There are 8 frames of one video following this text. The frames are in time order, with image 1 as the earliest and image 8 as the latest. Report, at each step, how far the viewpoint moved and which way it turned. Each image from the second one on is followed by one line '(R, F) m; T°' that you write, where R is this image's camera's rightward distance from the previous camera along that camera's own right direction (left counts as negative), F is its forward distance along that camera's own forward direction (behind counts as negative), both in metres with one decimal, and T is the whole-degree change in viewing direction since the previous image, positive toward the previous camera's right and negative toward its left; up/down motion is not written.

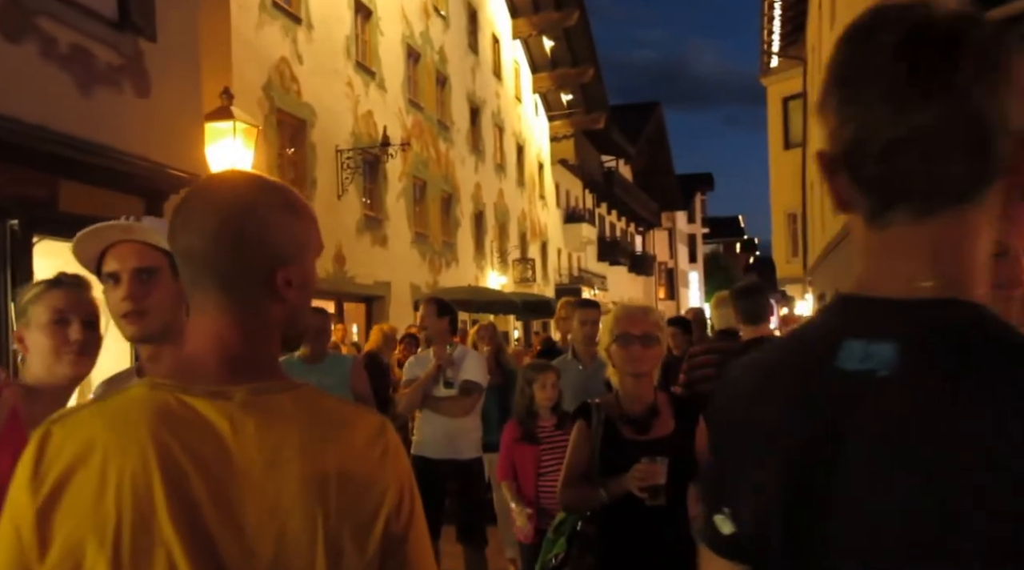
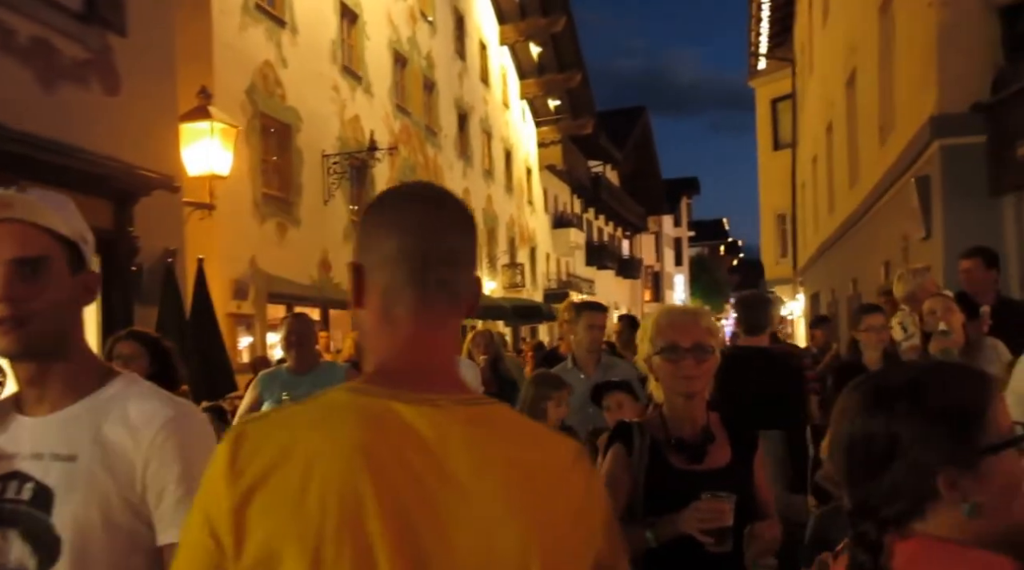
(0.0, +0.4) m; +1°
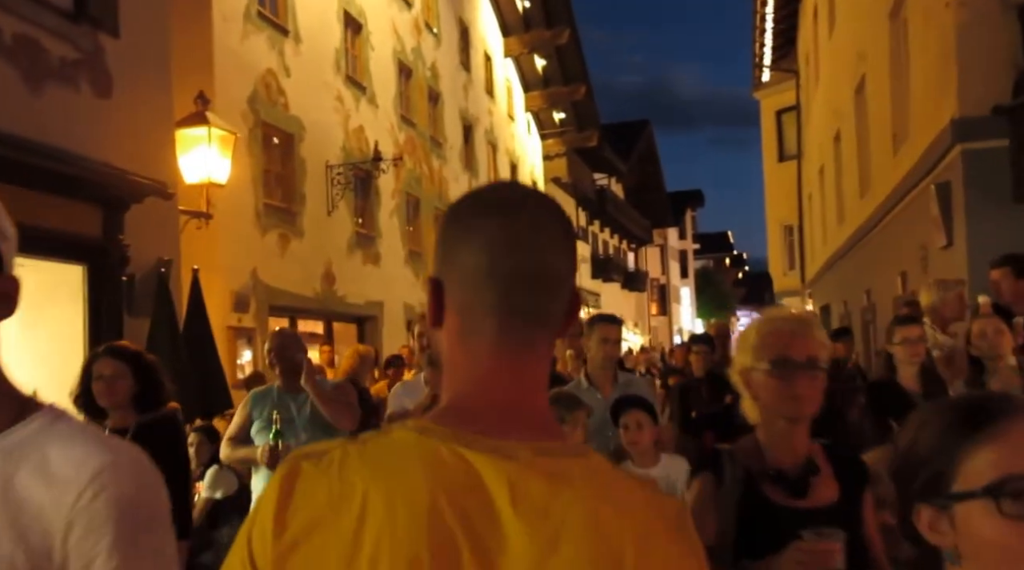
(0.0, +0.3) m; 0°
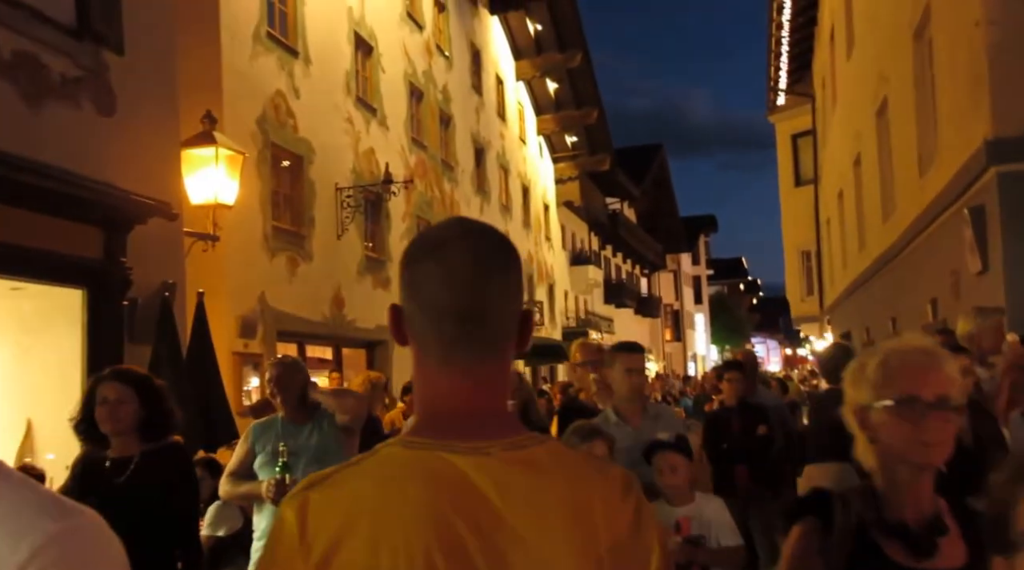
(-0.1, +0.3) m; -1°
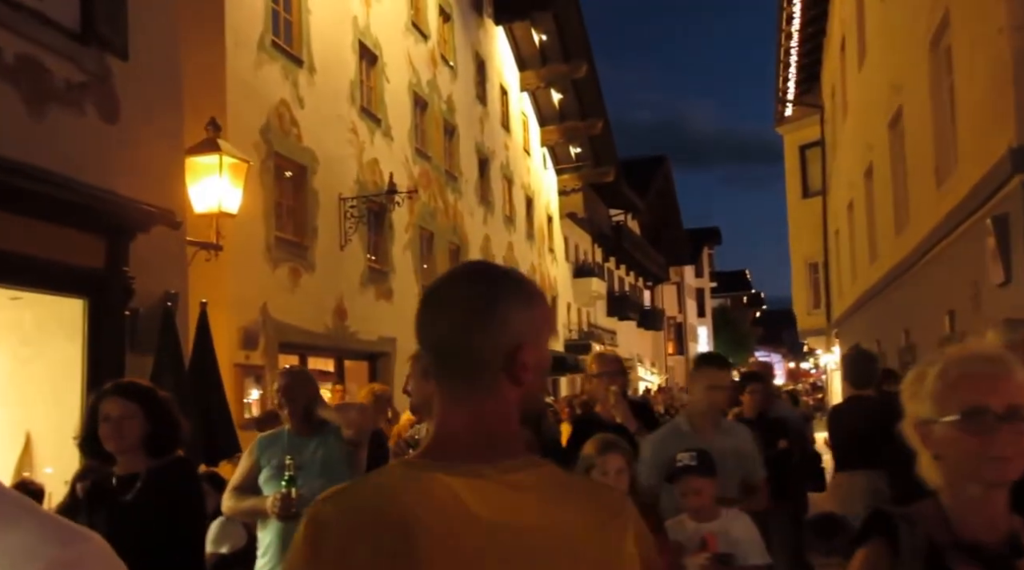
(-0.1, +0.1) m; 0°
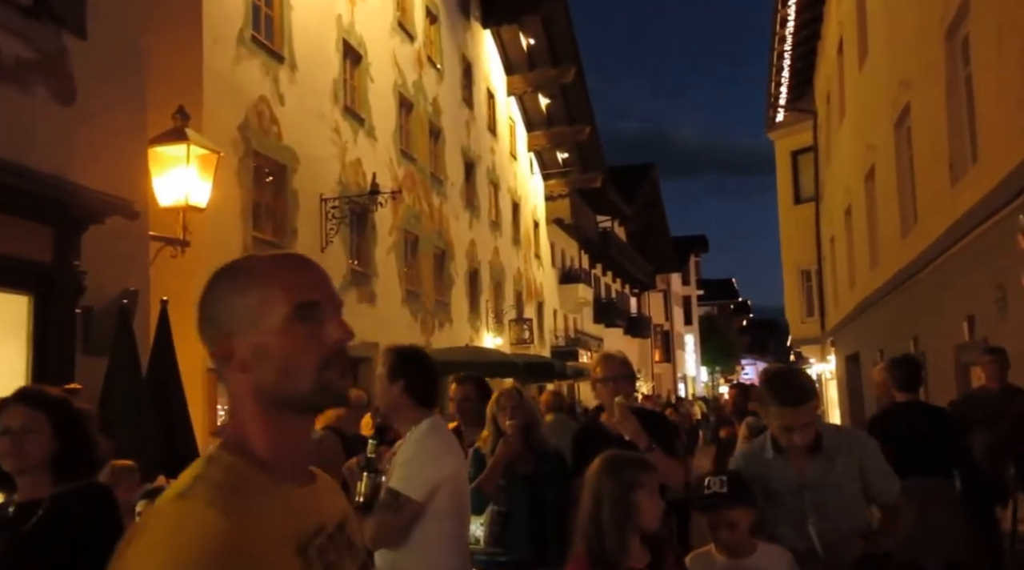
(0.0, +0.5) m; +1°
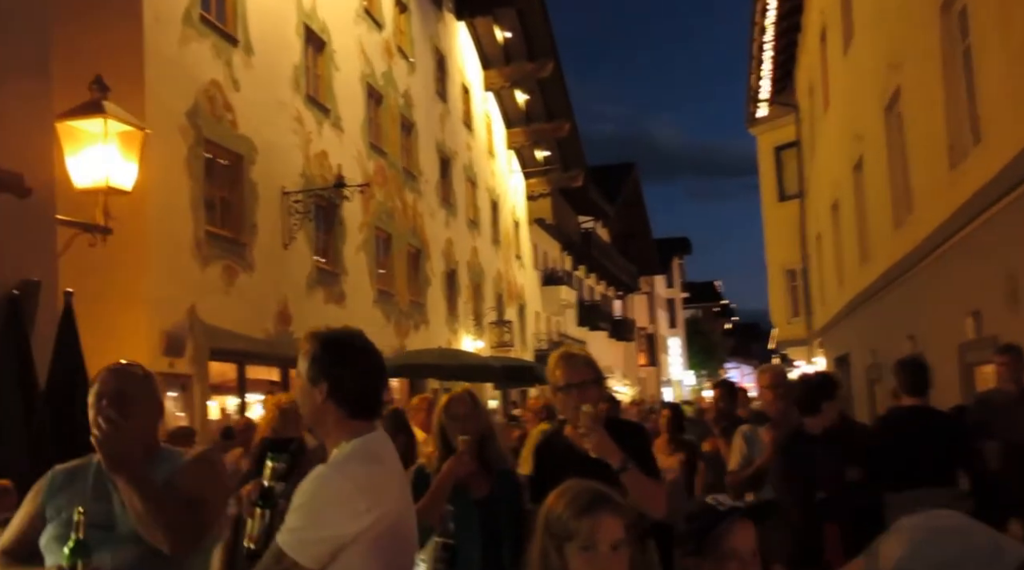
(+0.2, +0.8) m; +1°
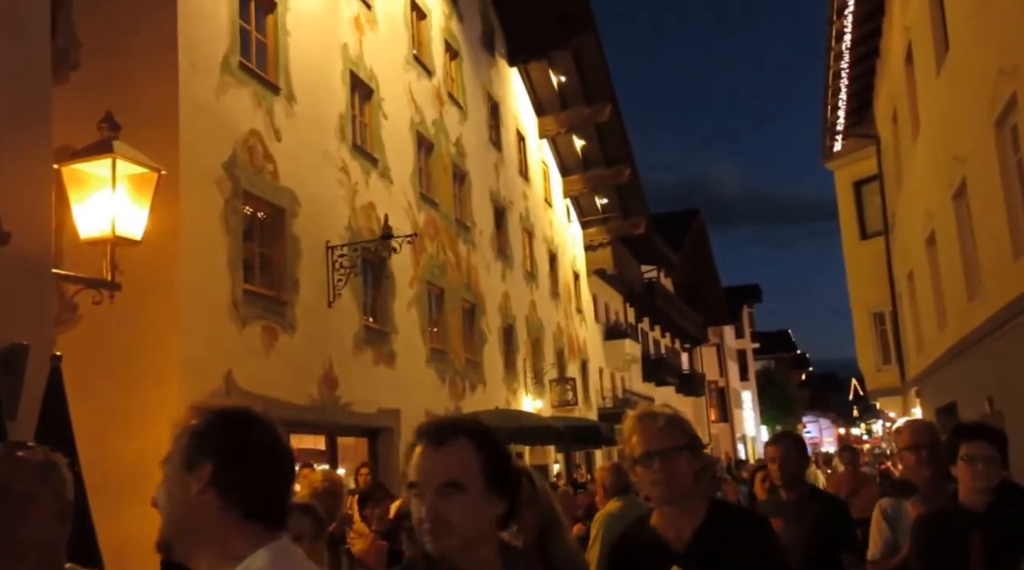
(-0.1, +1.2) m; -3°
